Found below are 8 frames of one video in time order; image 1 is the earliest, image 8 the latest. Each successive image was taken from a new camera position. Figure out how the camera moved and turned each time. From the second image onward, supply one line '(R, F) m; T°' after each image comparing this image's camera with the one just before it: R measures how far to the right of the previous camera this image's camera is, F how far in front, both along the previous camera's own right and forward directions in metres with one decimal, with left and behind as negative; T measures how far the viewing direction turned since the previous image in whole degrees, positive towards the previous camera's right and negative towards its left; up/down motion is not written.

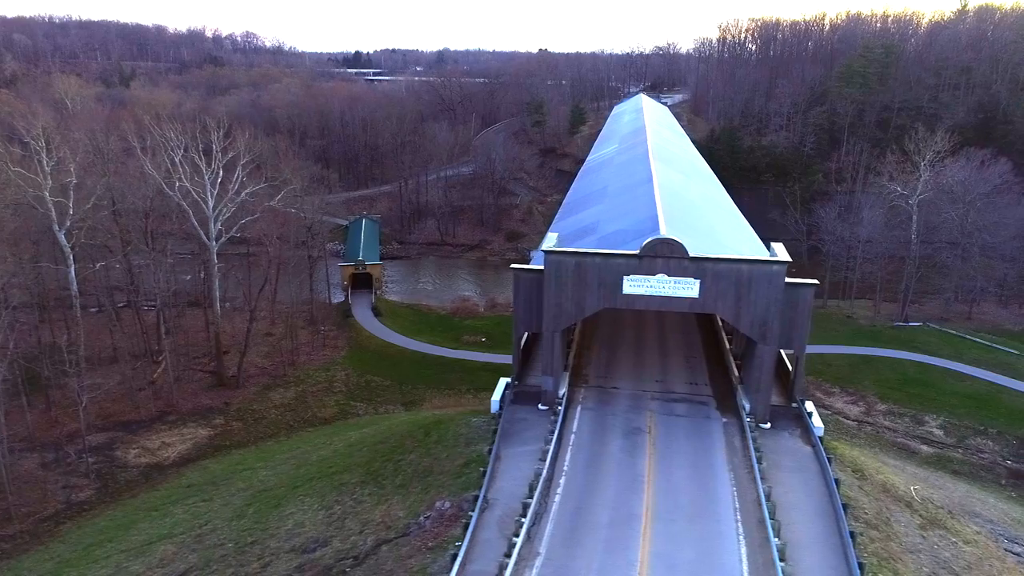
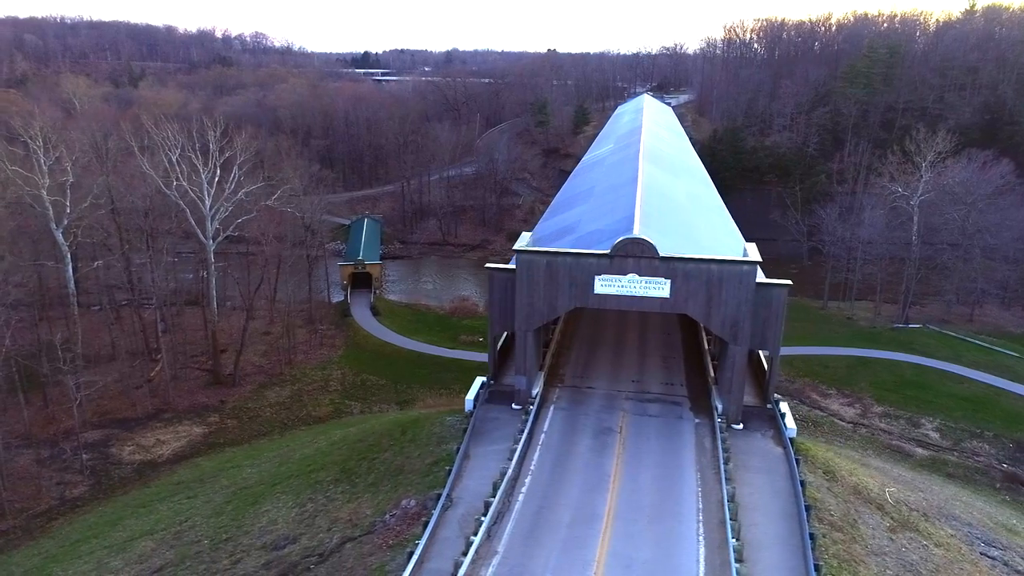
(+0.6, 0.0) m; -1°
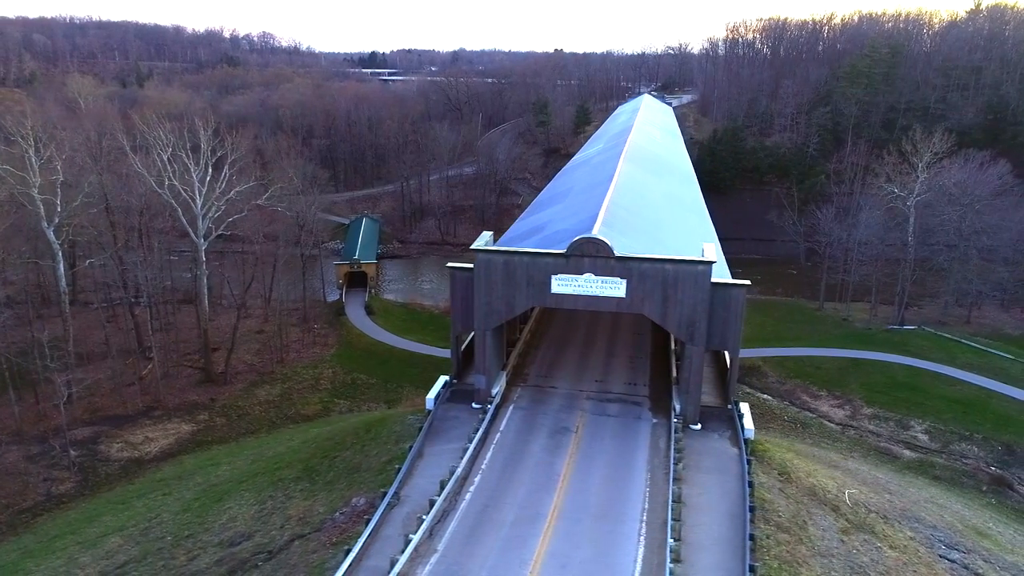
(+0.8, 0.0) m; -1°
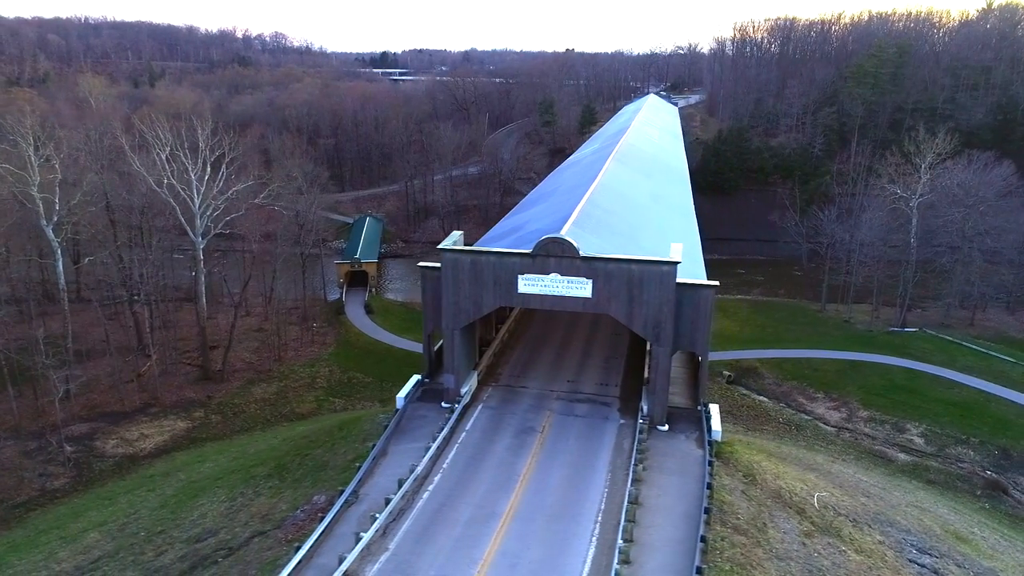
(+0.7, 0.0) m; -1°
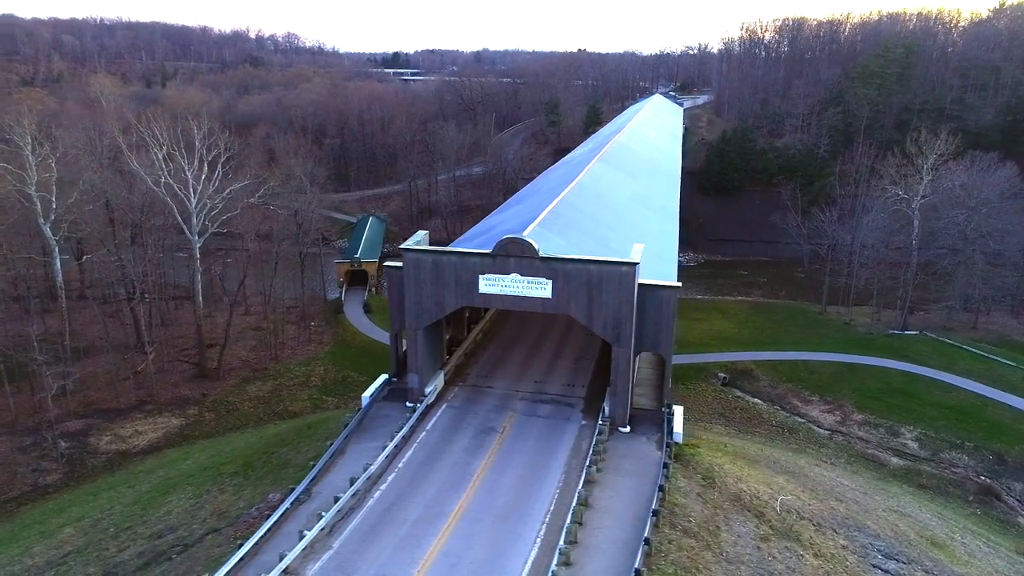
(+0.8, 0.0) m; -1°
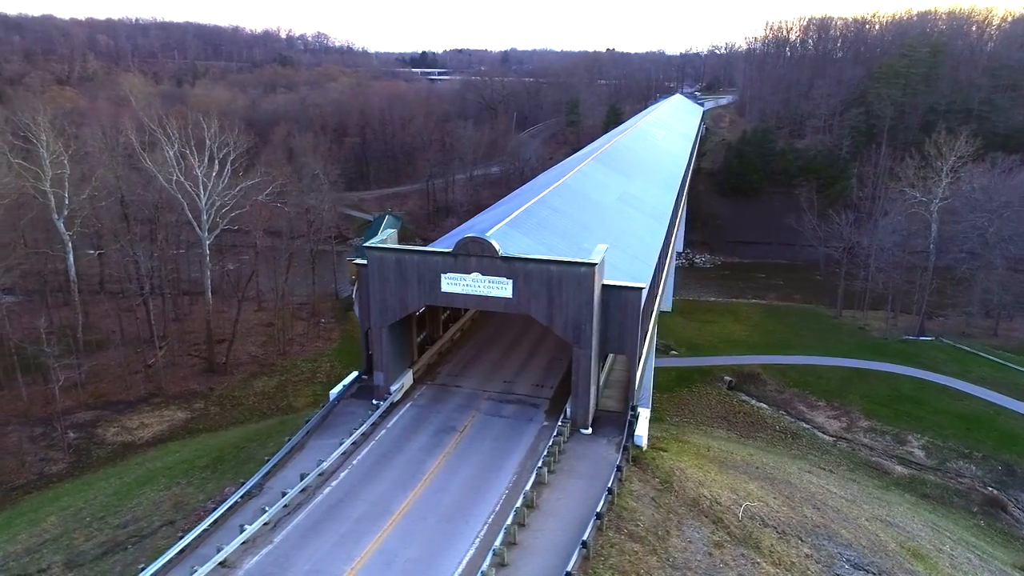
(+1.0, 0.0) m; -2°
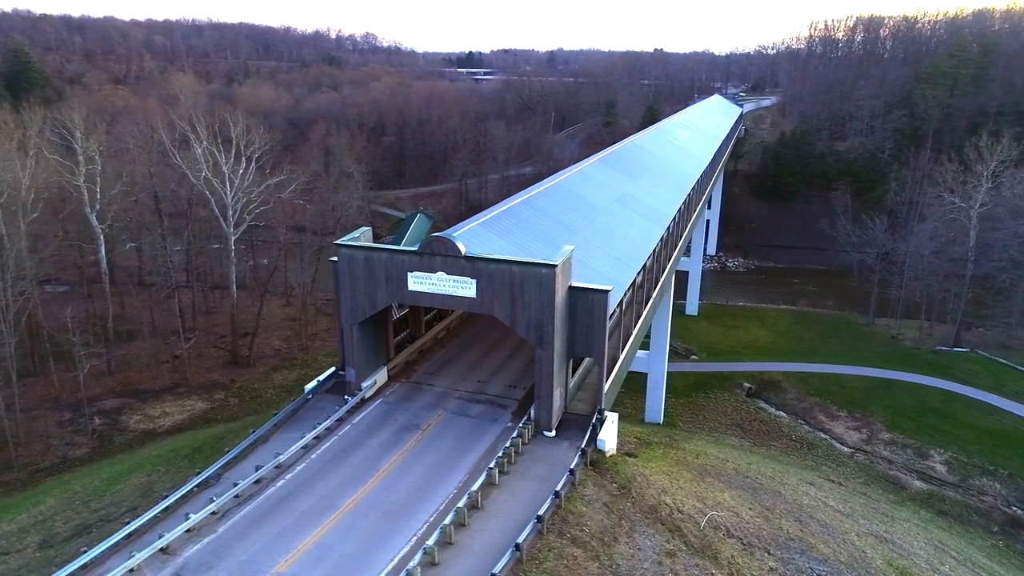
(+1.2, 0.0) m; -4°
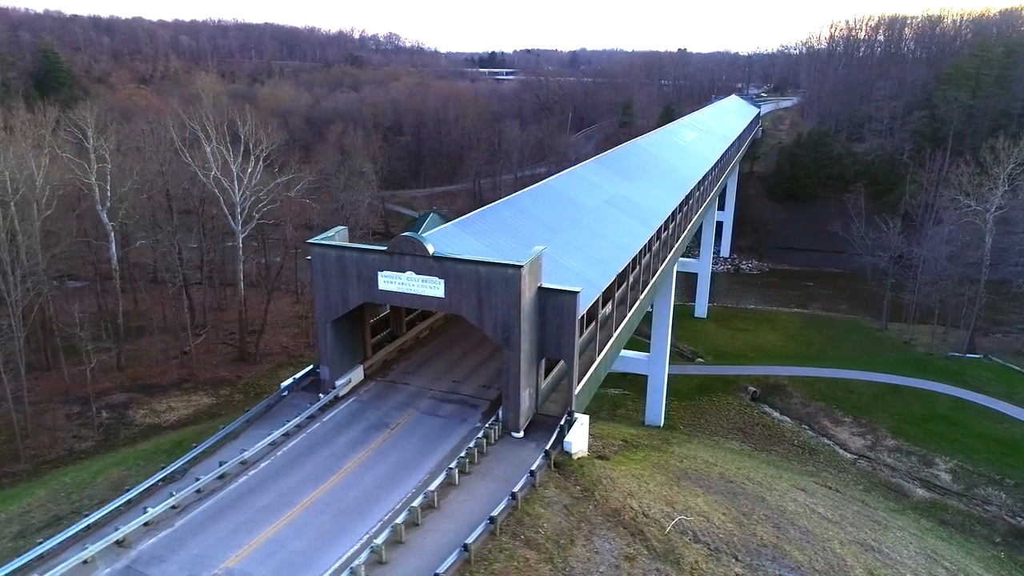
(+0.8, 0.0) m; -2°
